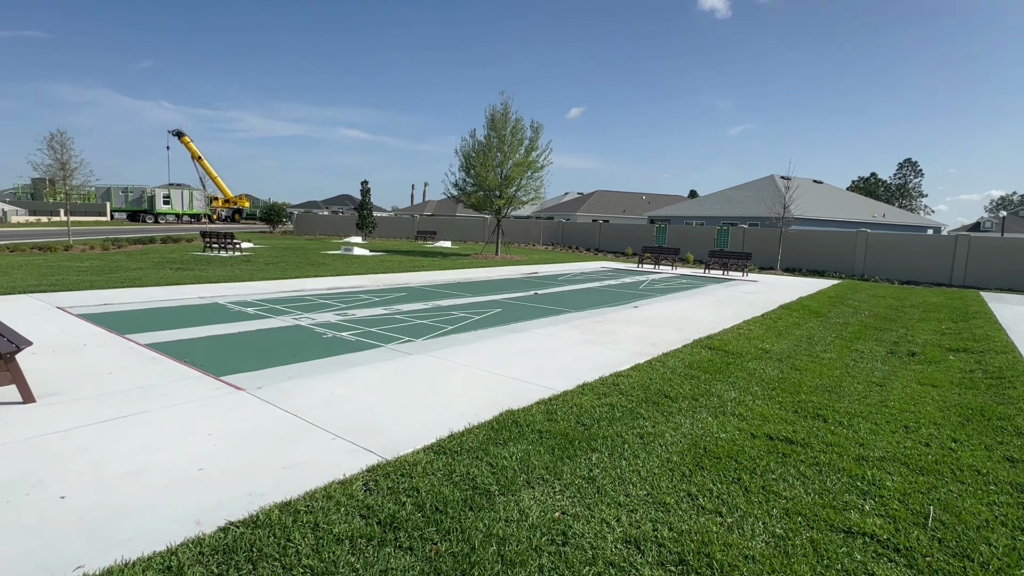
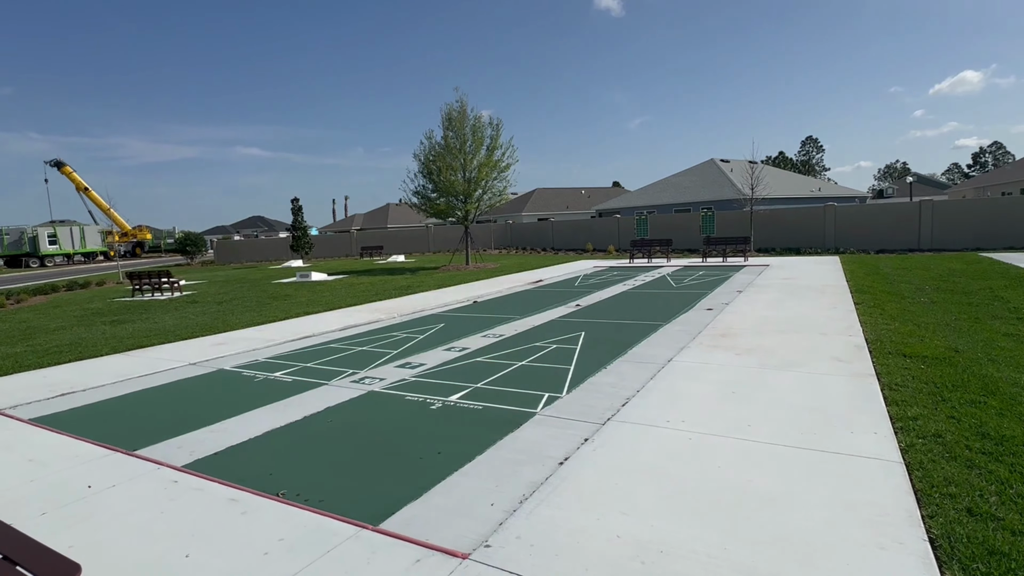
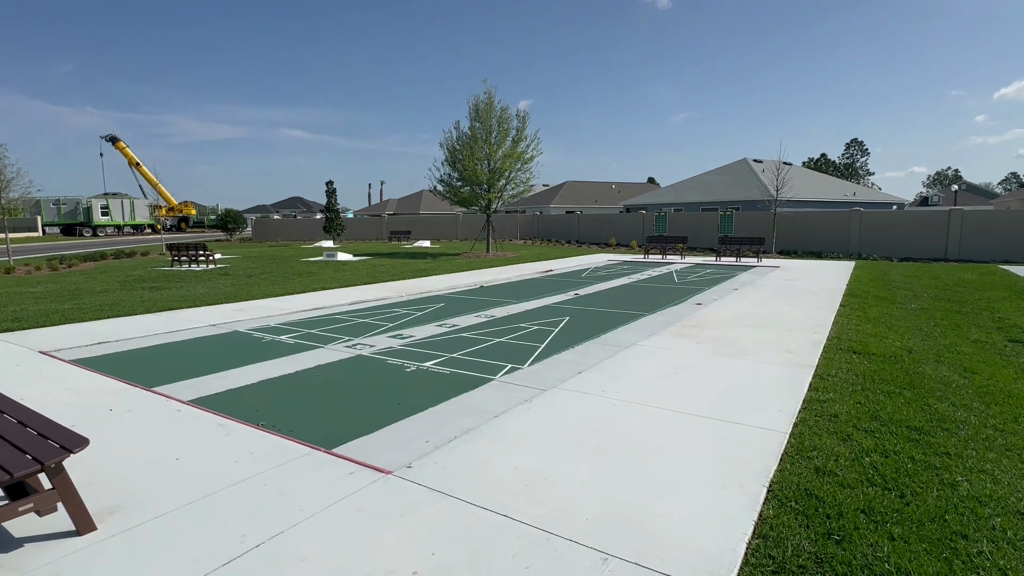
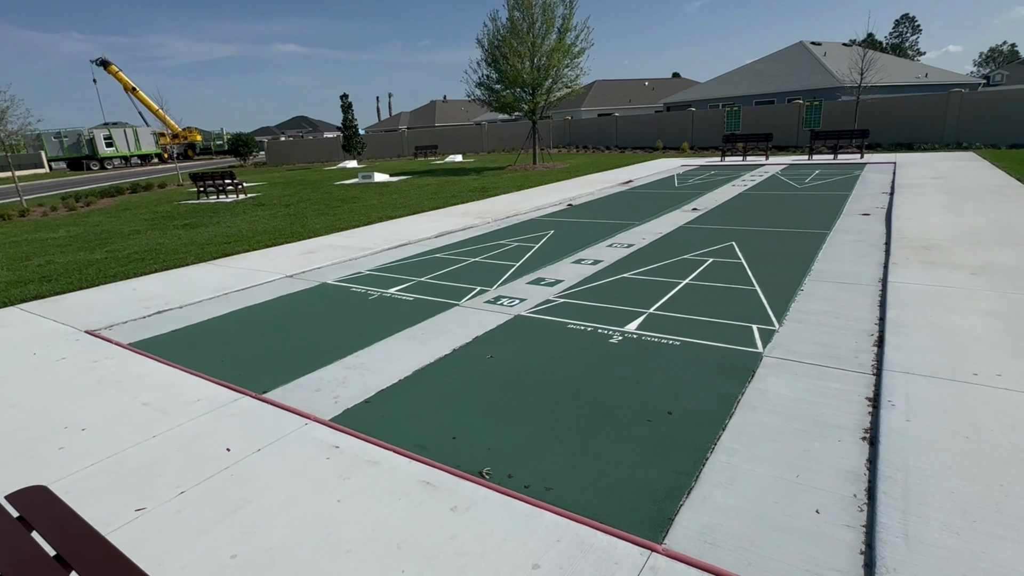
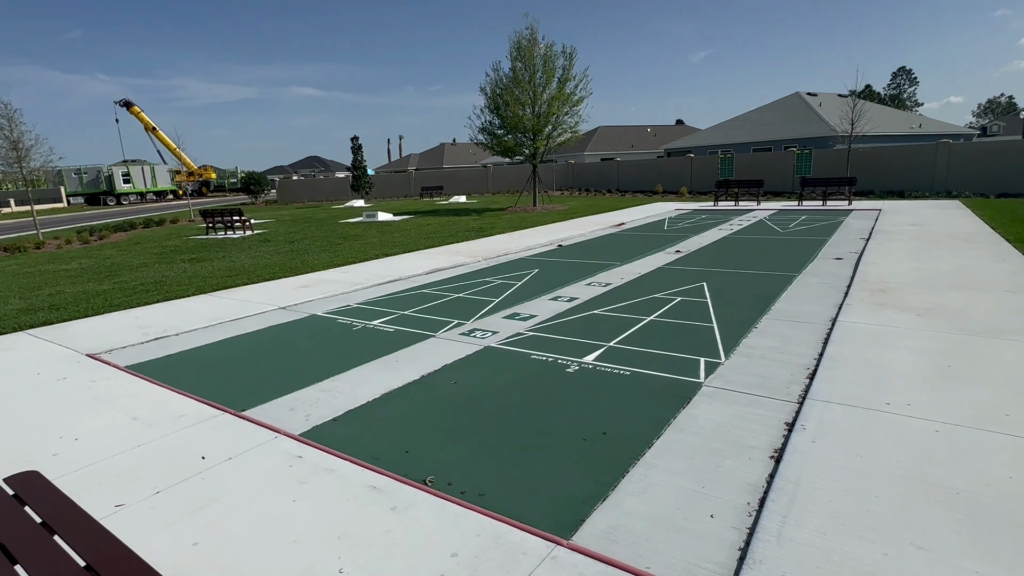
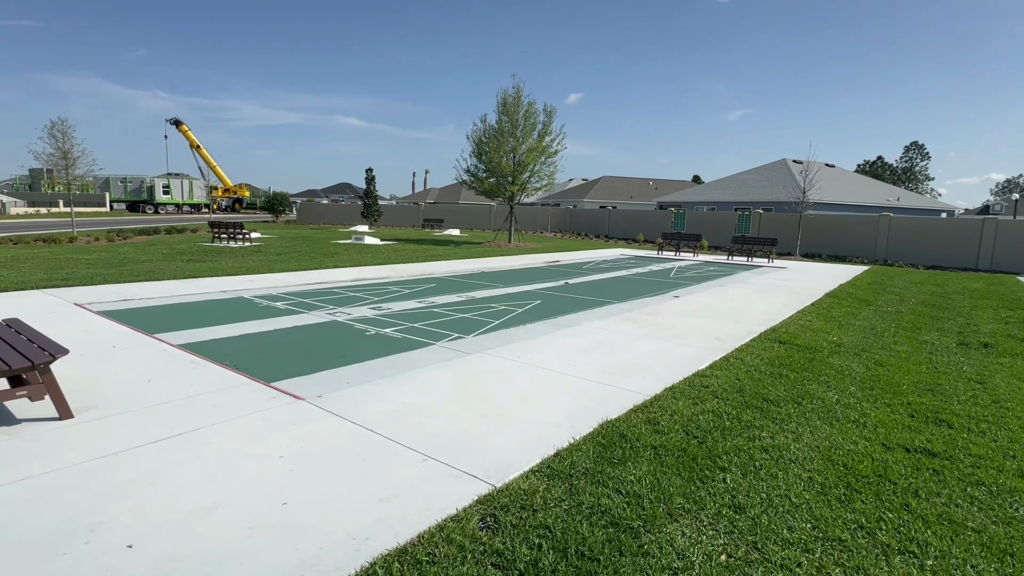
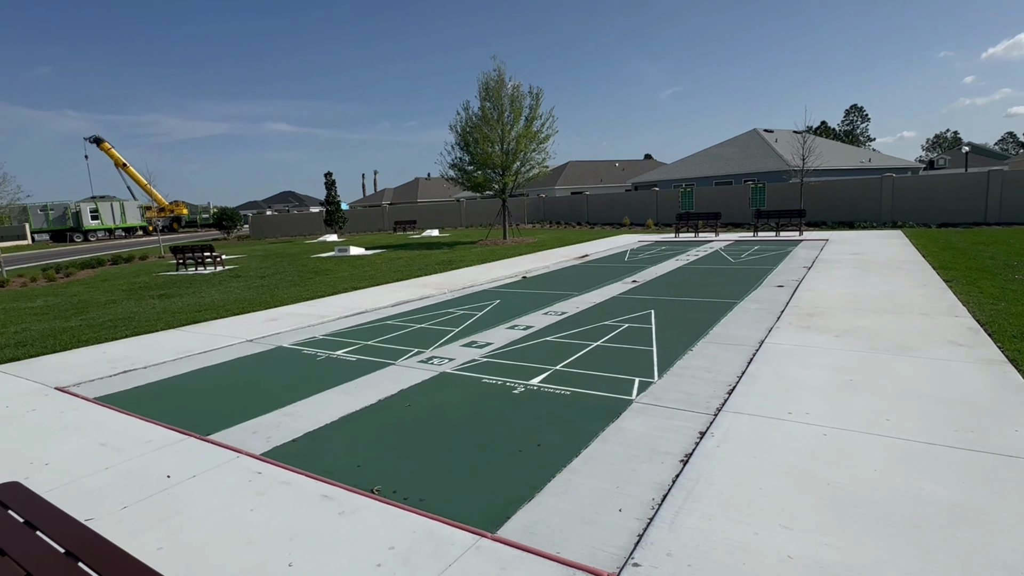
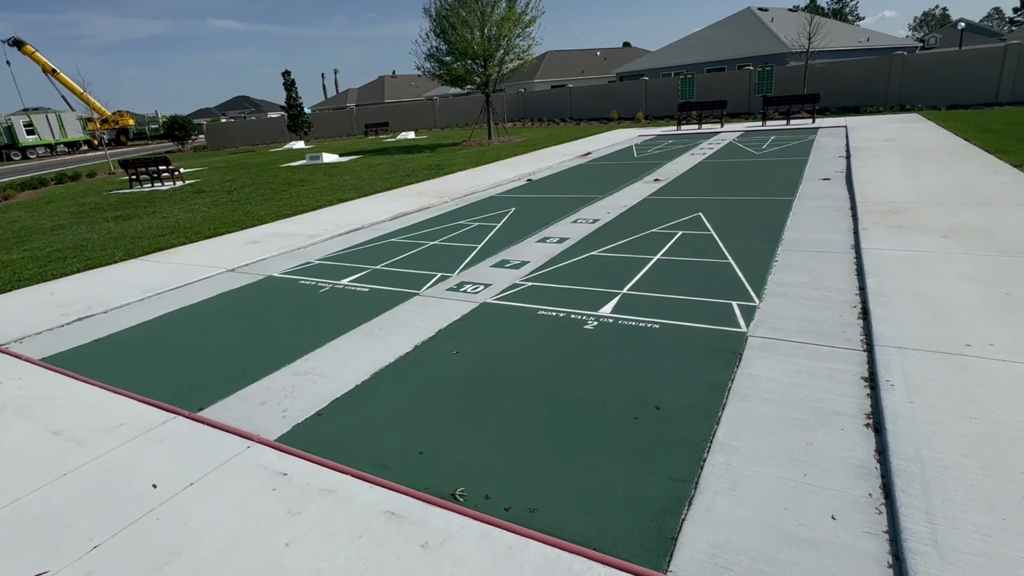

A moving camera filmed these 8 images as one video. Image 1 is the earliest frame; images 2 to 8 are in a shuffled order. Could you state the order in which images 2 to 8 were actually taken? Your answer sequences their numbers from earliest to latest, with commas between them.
6, 3, 2, 7, 5, 4, 8
